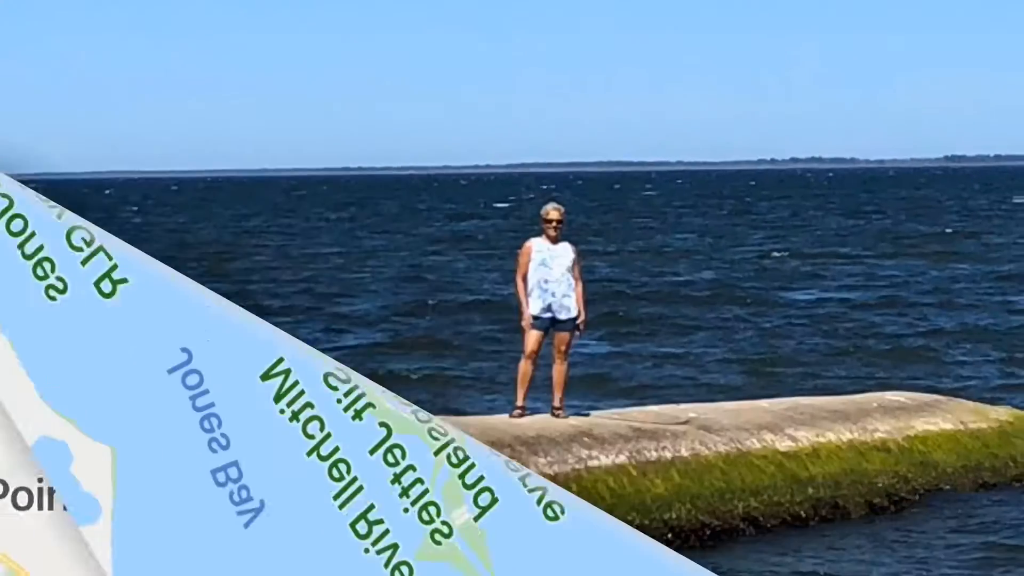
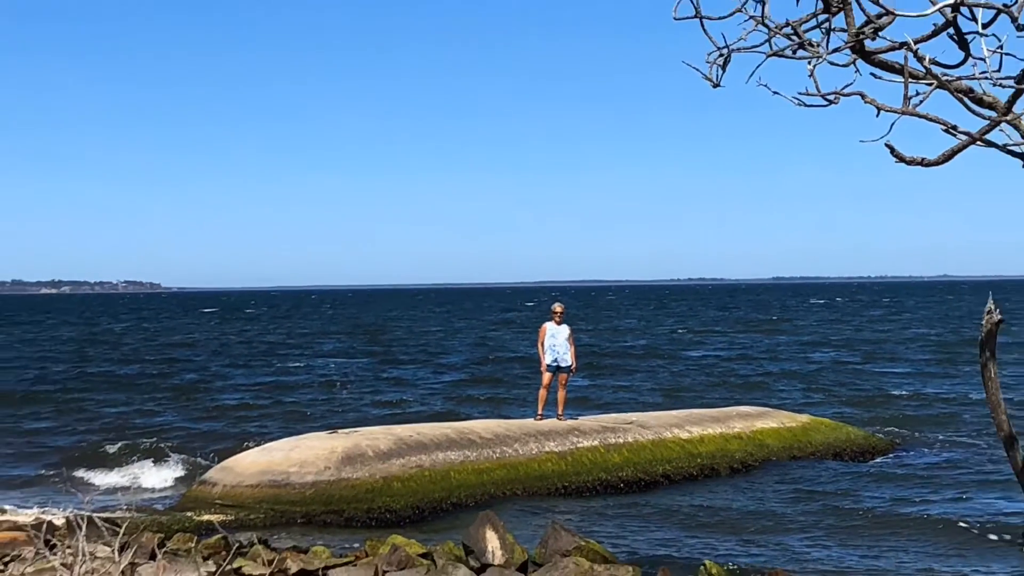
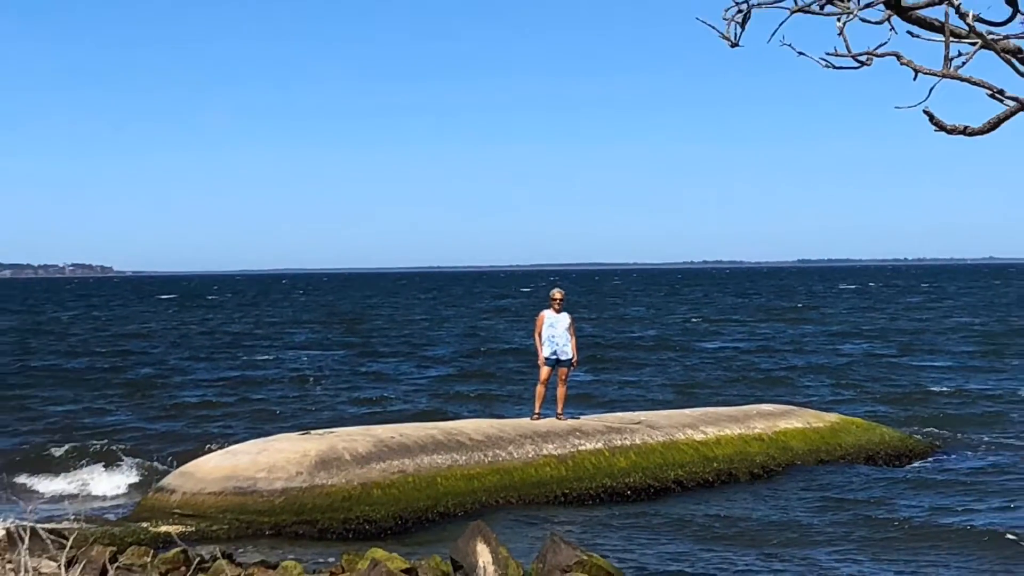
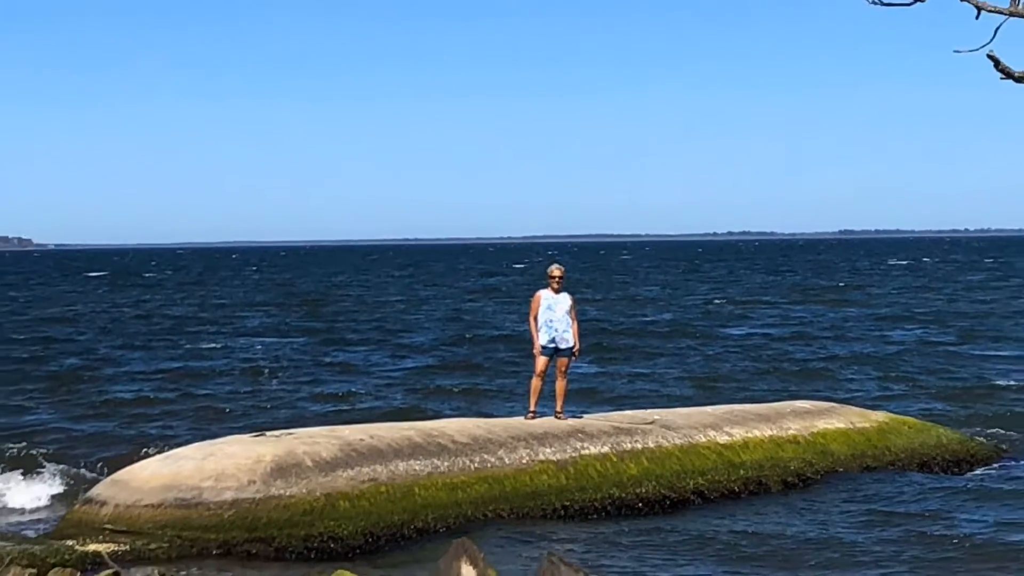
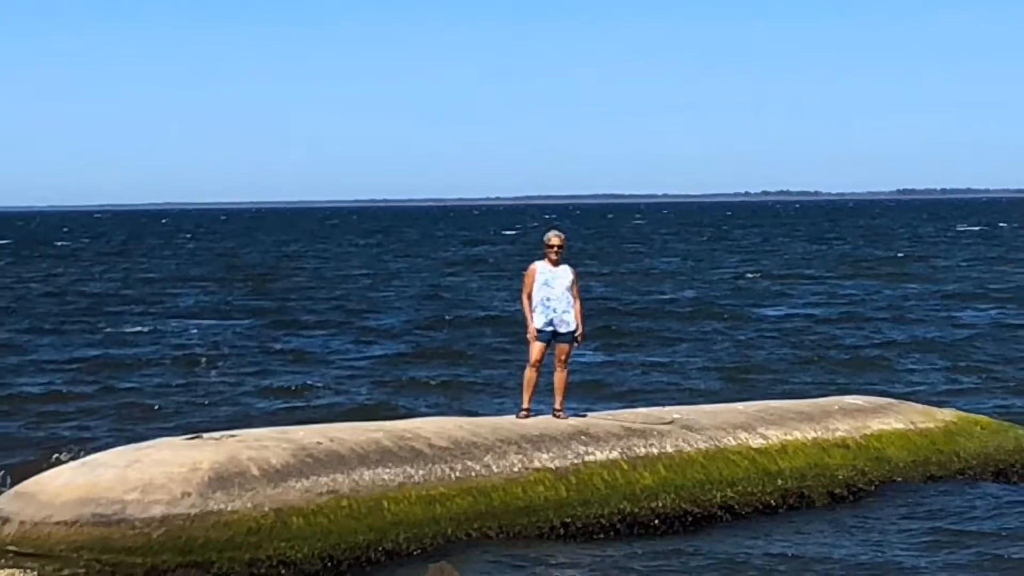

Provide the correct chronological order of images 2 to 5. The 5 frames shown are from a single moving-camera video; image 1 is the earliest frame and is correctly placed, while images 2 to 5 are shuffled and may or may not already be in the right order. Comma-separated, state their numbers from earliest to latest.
5, 4, 3, 2
